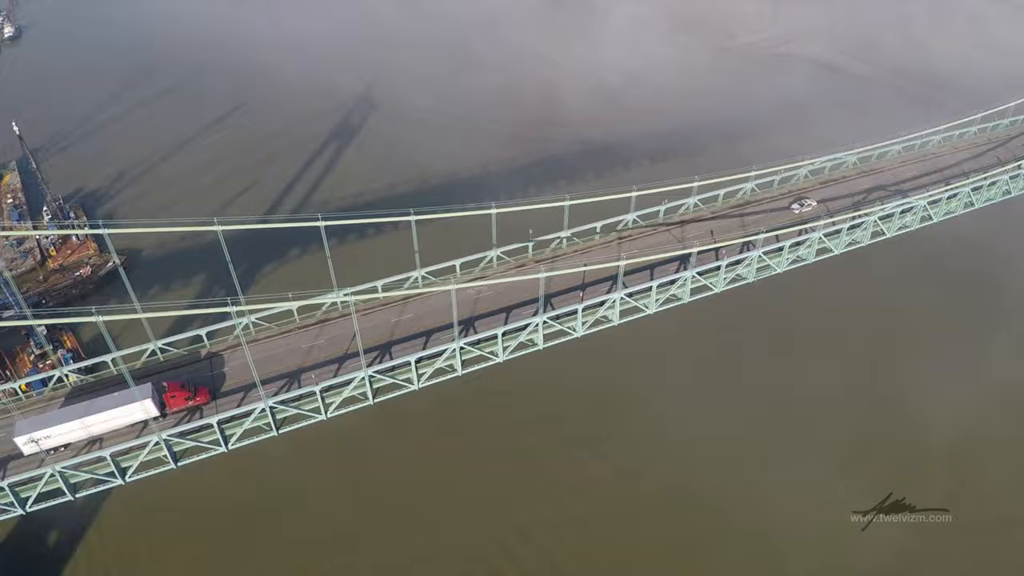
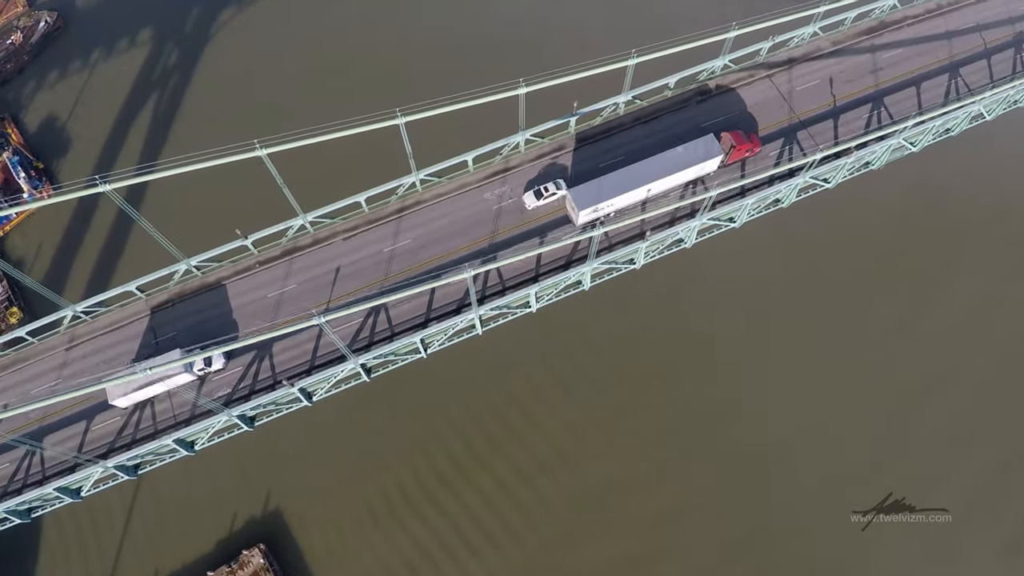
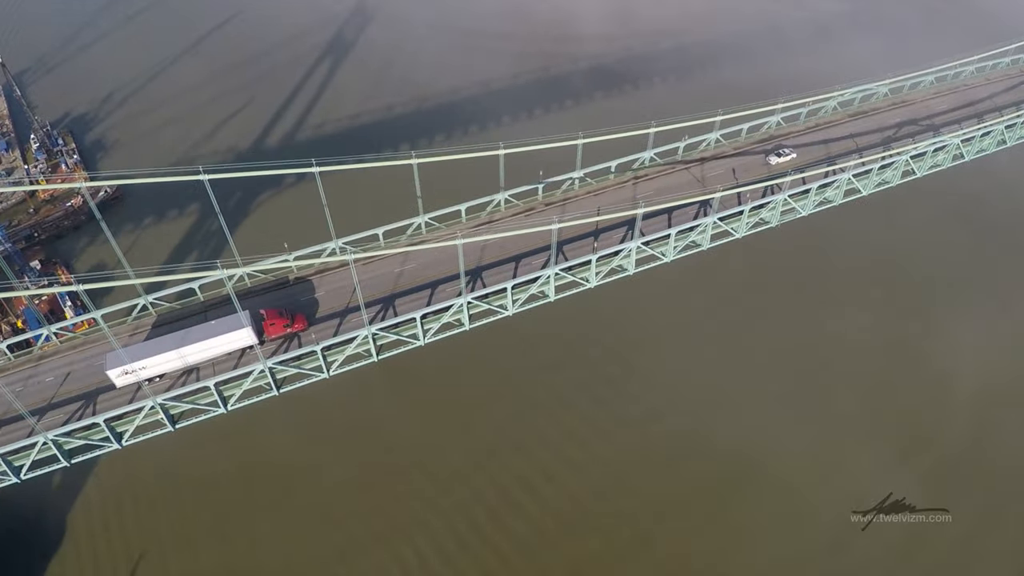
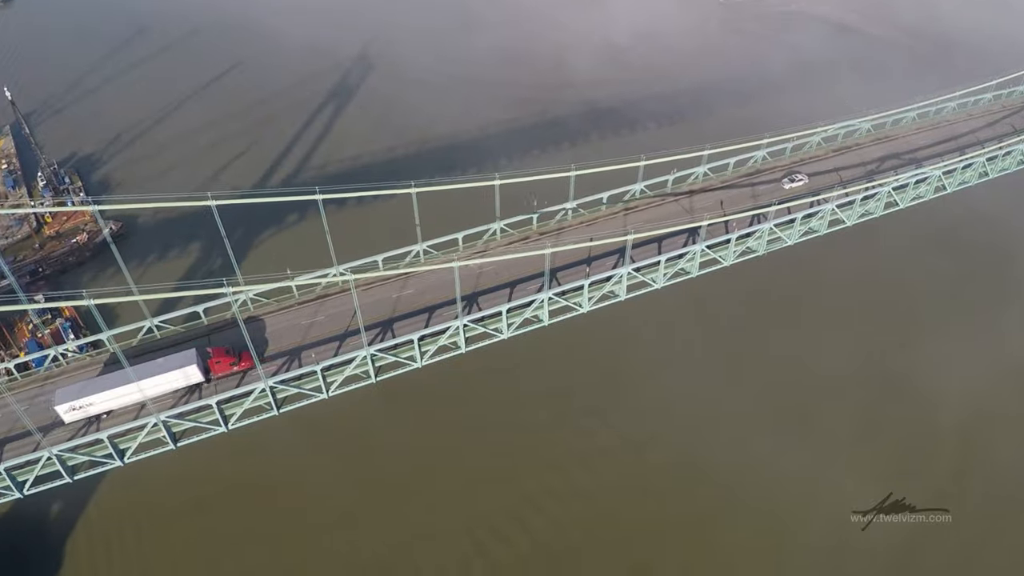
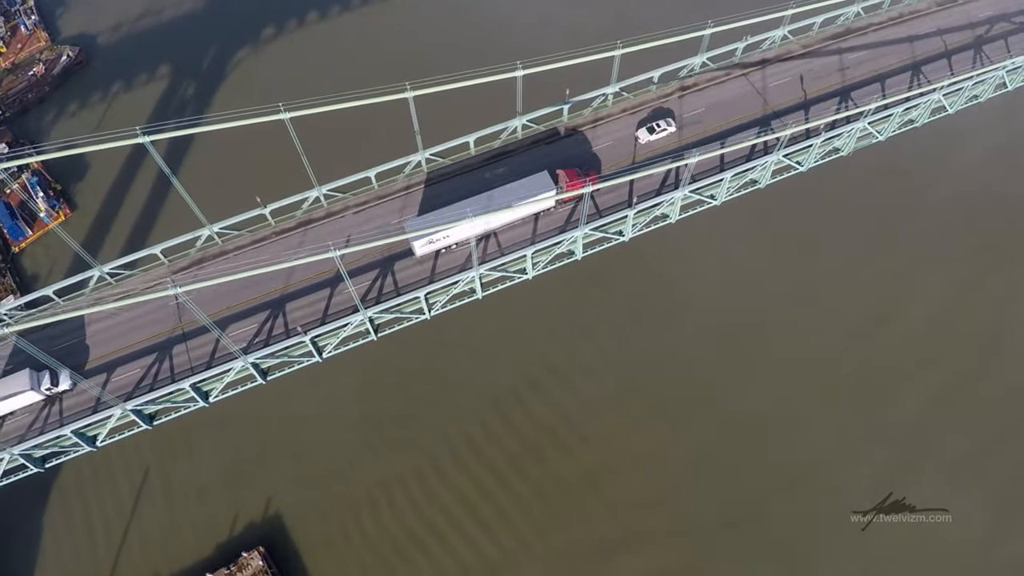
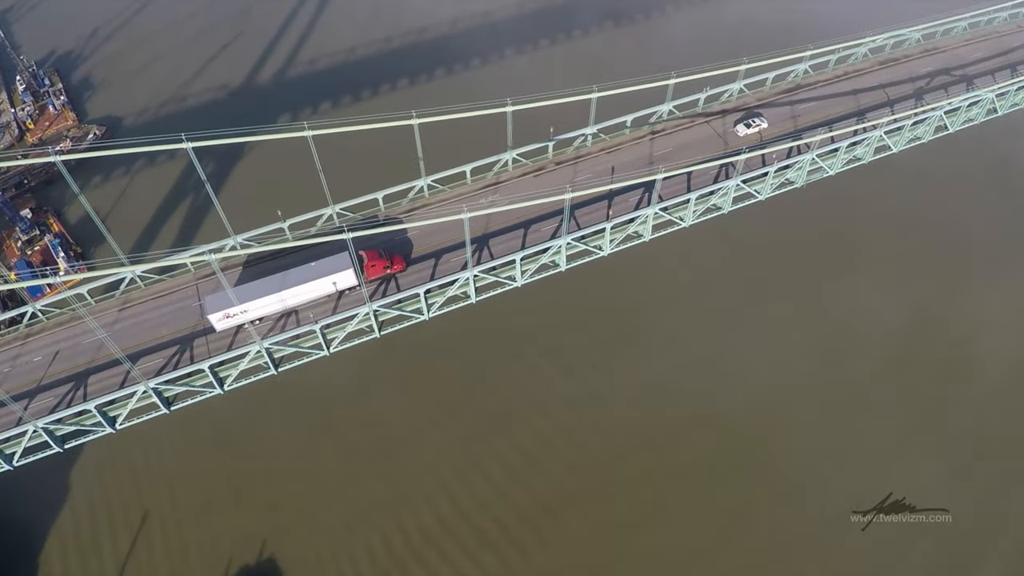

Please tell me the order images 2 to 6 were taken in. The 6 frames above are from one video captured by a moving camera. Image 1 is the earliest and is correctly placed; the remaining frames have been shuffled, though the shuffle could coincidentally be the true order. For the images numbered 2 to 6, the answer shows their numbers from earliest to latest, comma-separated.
4, 3, 6, 5, 2
